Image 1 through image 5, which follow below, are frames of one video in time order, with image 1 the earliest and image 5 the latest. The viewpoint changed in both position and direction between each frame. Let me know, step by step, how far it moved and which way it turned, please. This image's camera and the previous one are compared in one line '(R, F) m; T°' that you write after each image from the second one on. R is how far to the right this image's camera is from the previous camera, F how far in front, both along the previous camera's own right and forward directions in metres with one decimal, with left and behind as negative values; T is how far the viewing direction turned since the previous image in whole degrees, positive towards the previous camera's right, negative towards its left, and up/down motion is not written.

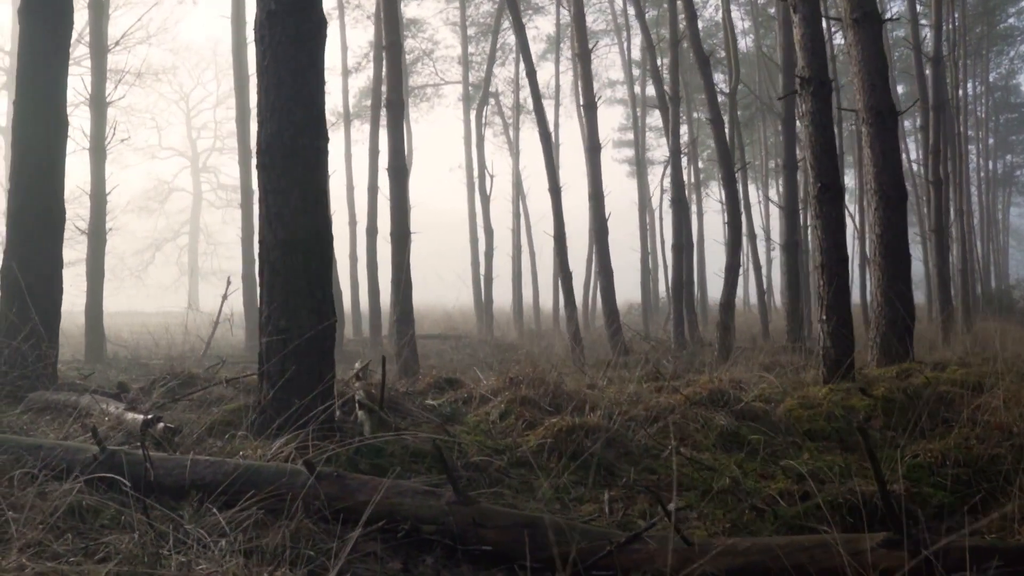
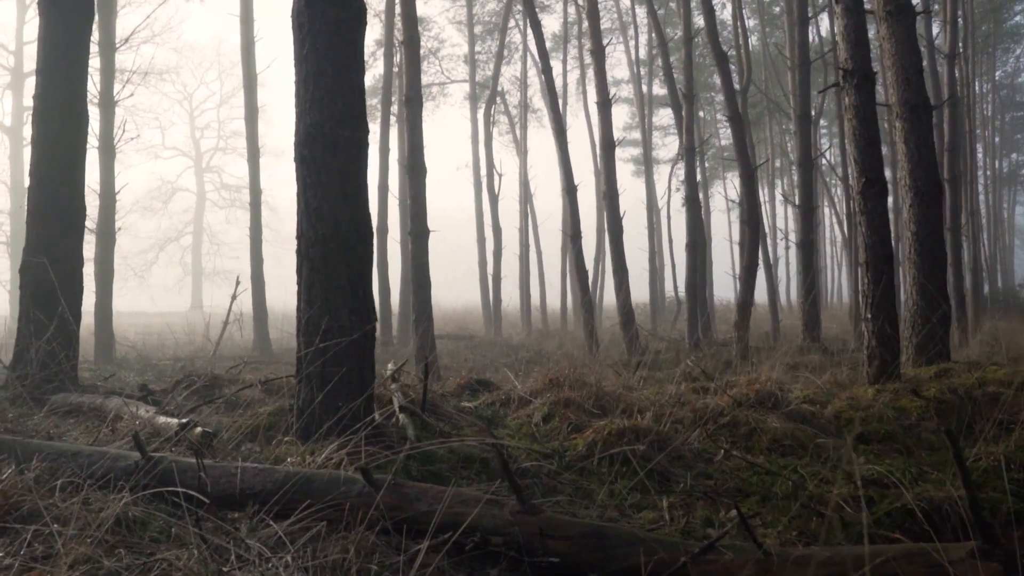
(-0.3, +0.2) m; 0°
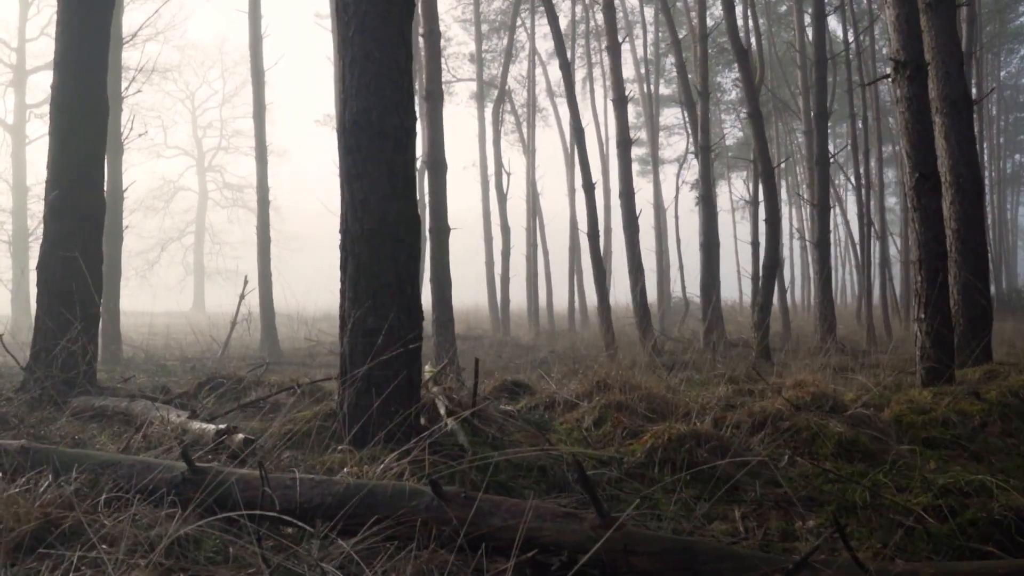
(-0.3, +0.3) m; 0°
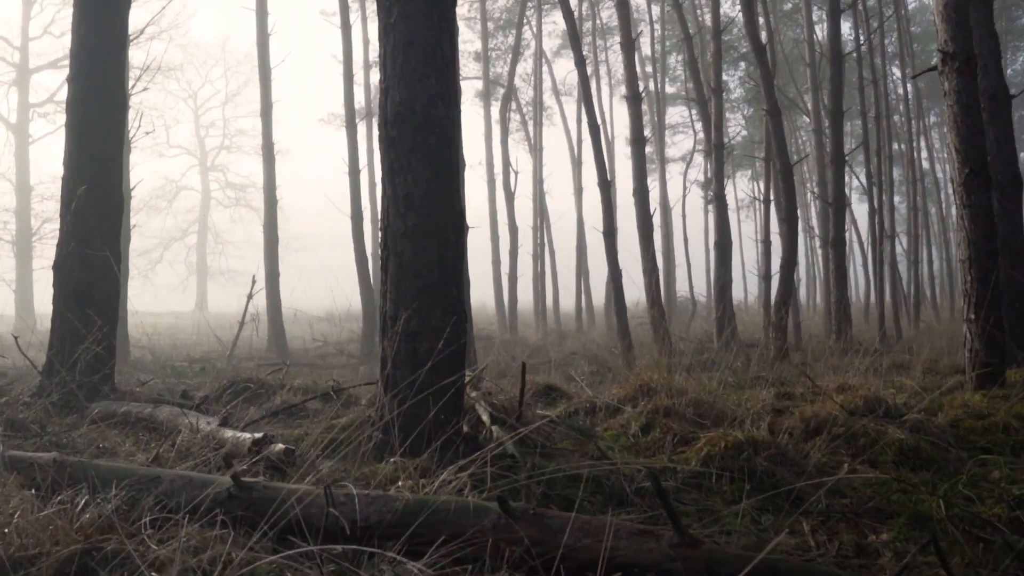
(-0.3, +0.2) m; 0°
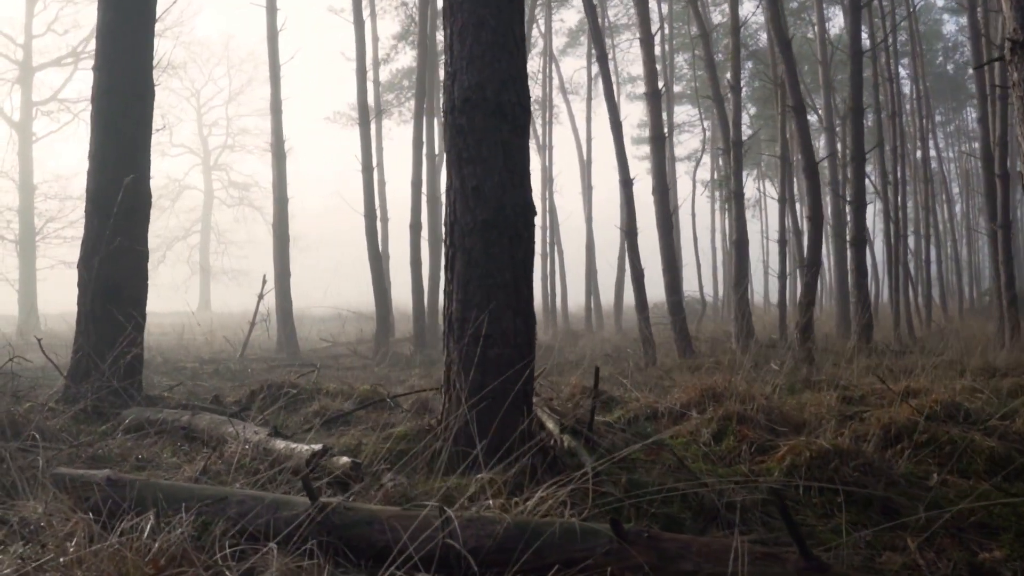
(-0.4, +0.3) m; 0°
